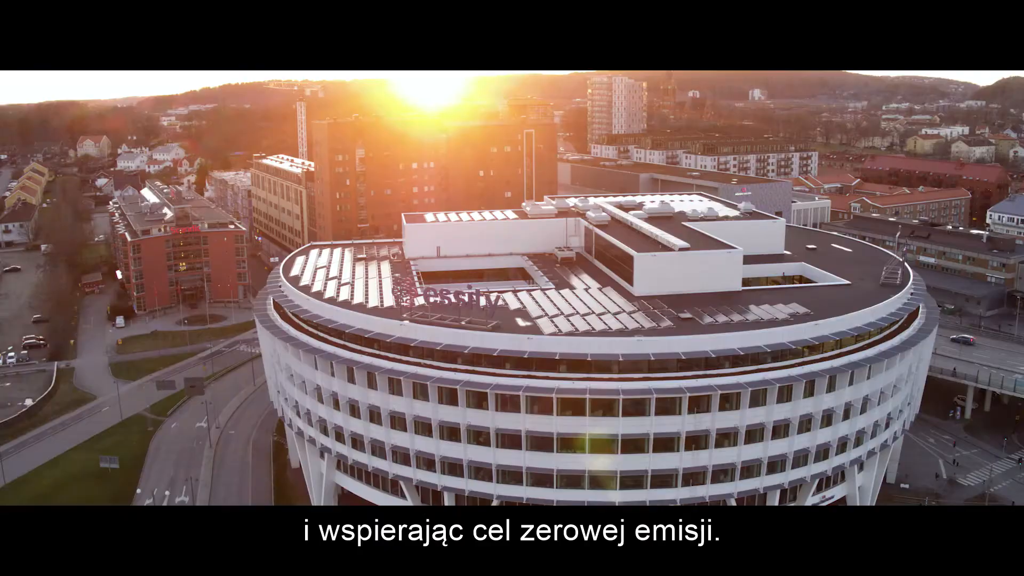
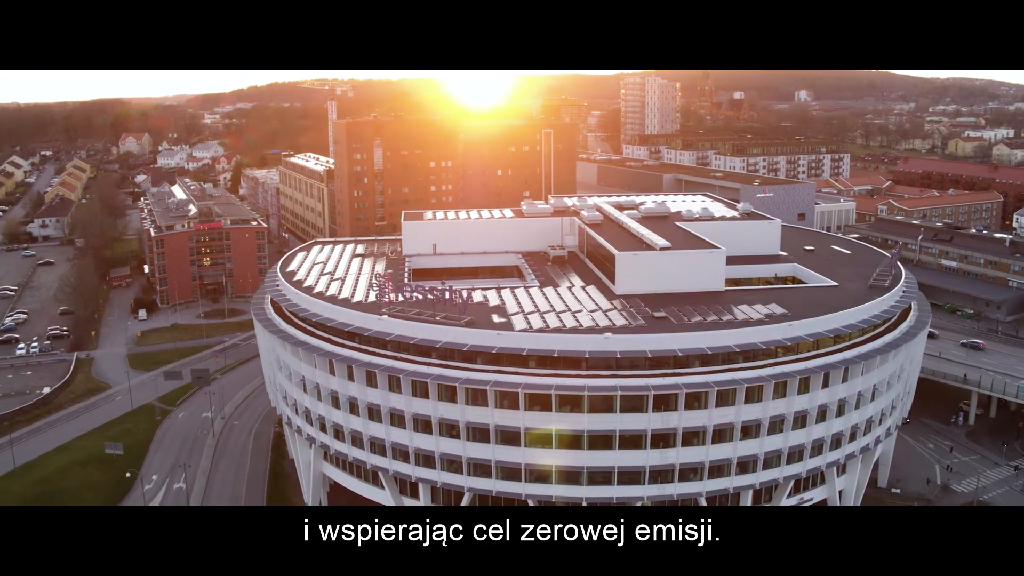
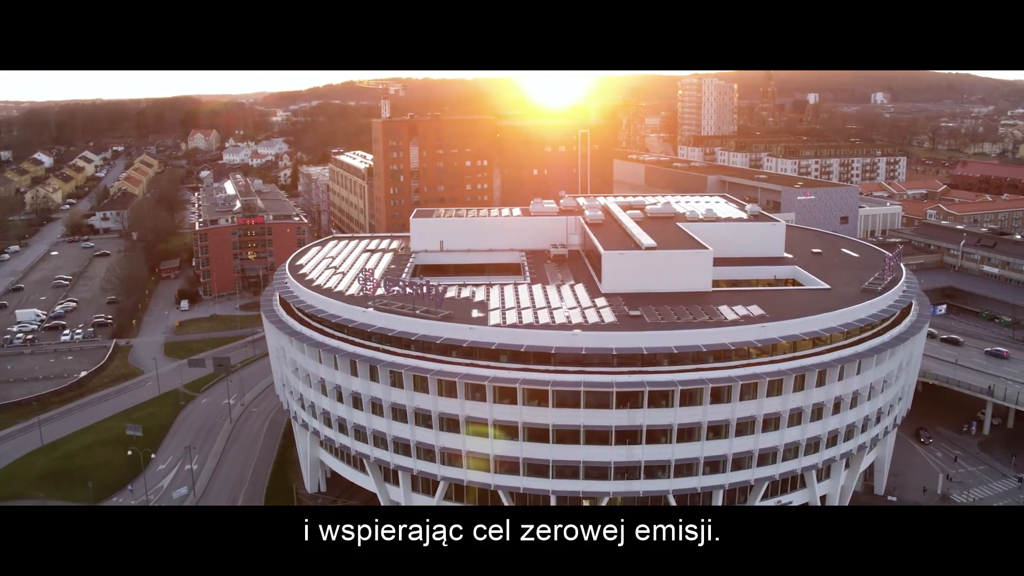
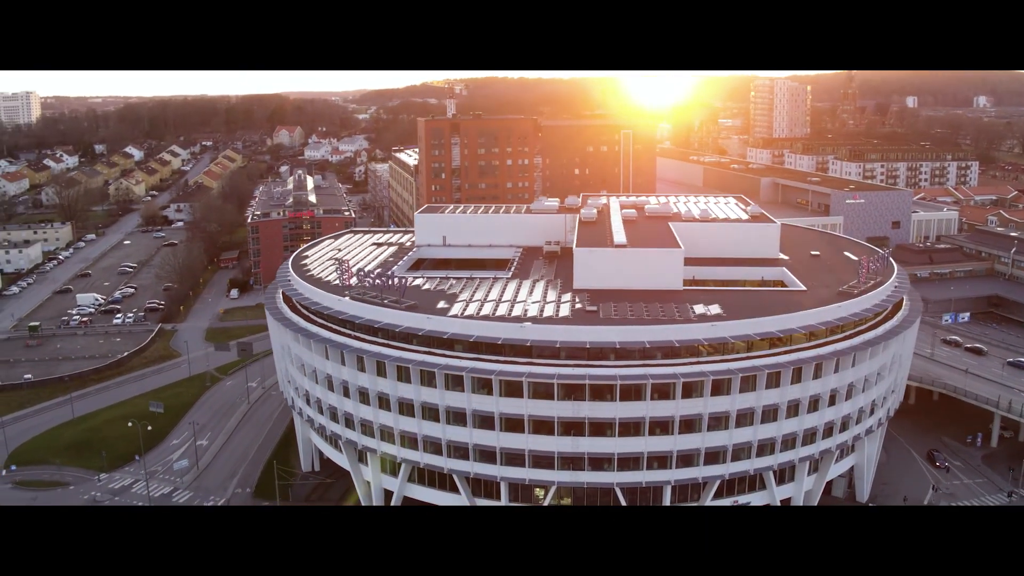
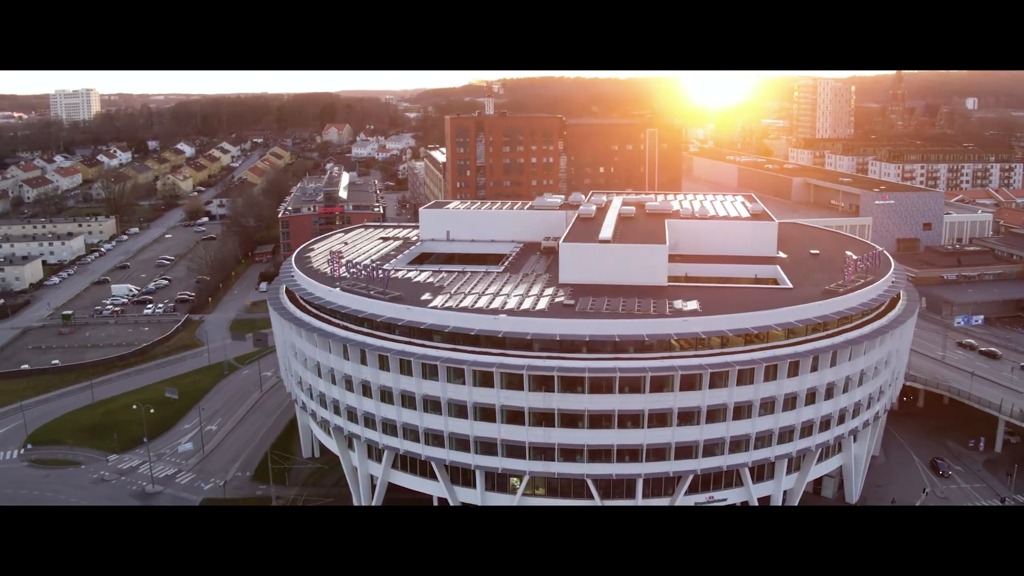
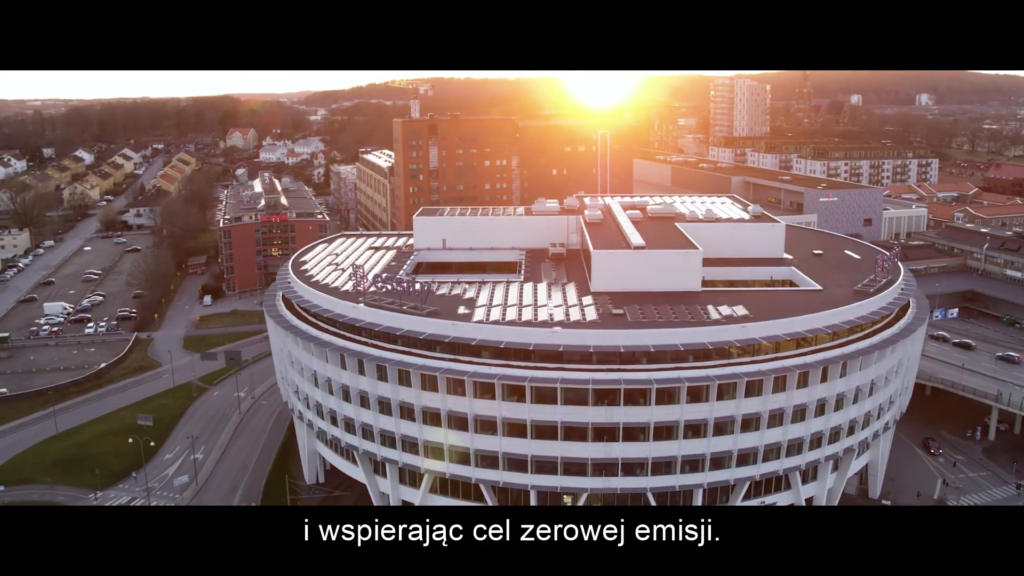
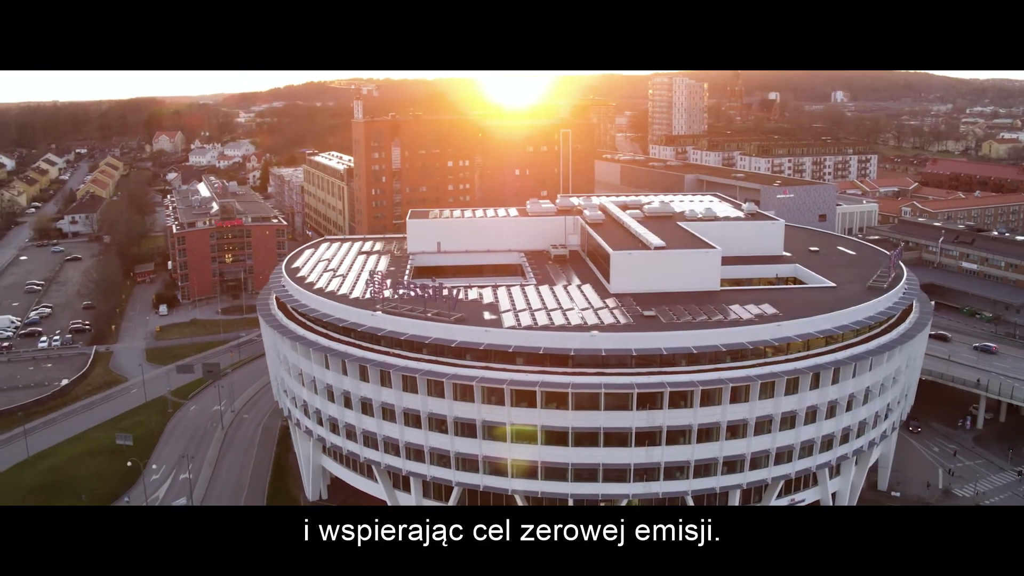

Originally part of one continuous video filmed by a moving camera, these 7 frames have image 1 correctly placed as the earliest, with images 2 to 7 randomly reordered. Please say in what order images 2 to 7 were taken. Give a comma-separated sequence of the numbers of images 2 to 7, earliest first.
2, 7, 3, 6, 4, 5
